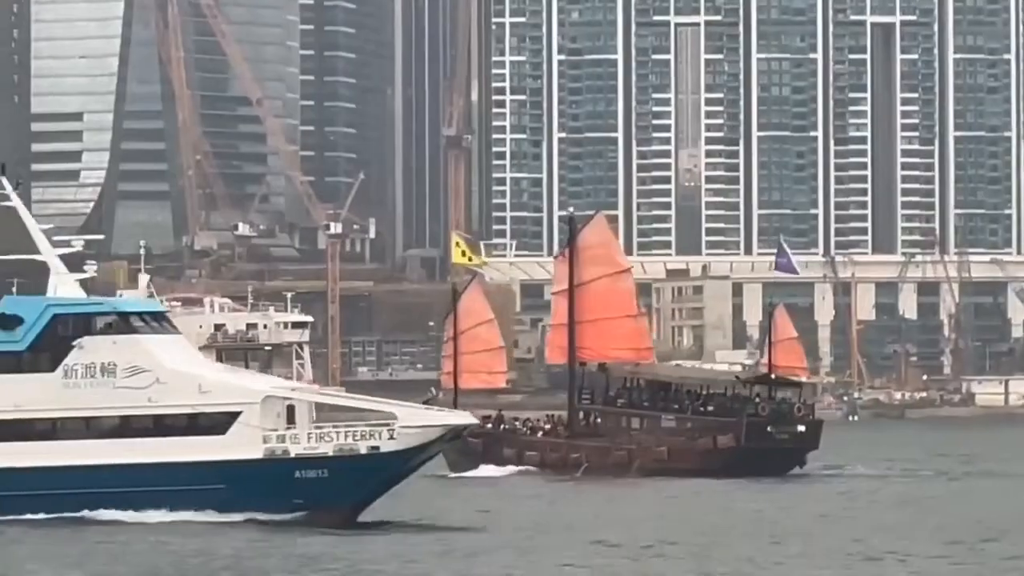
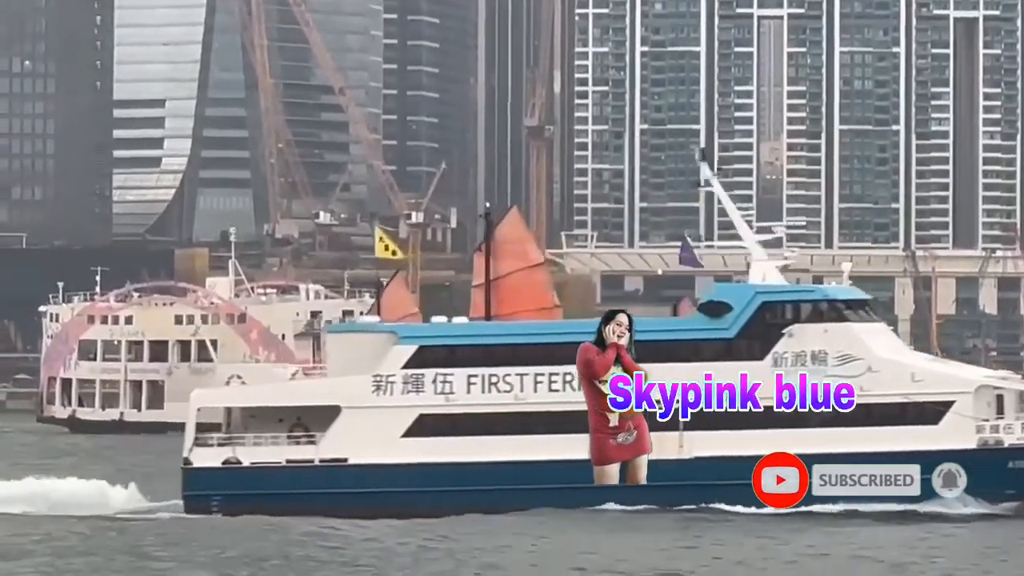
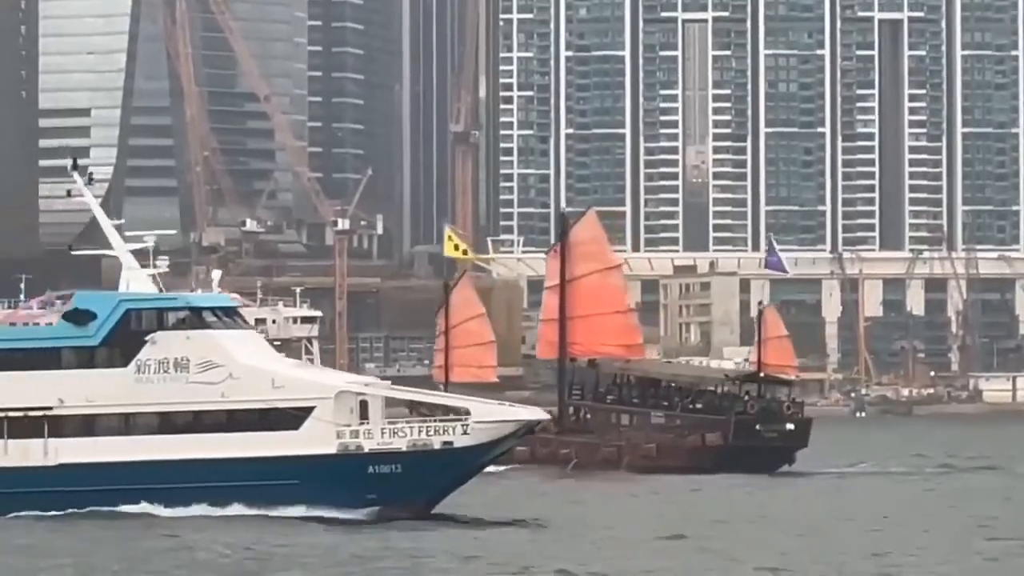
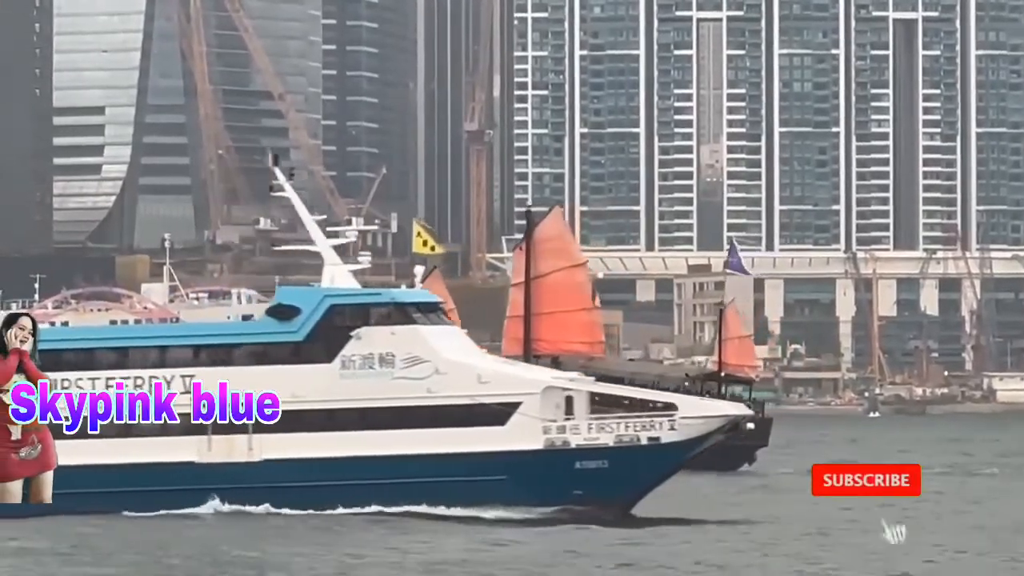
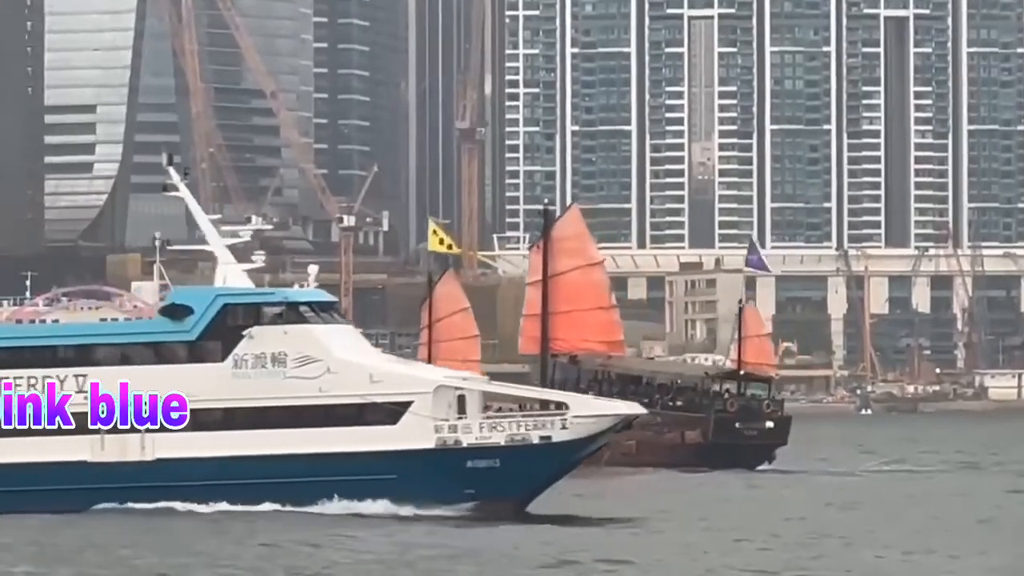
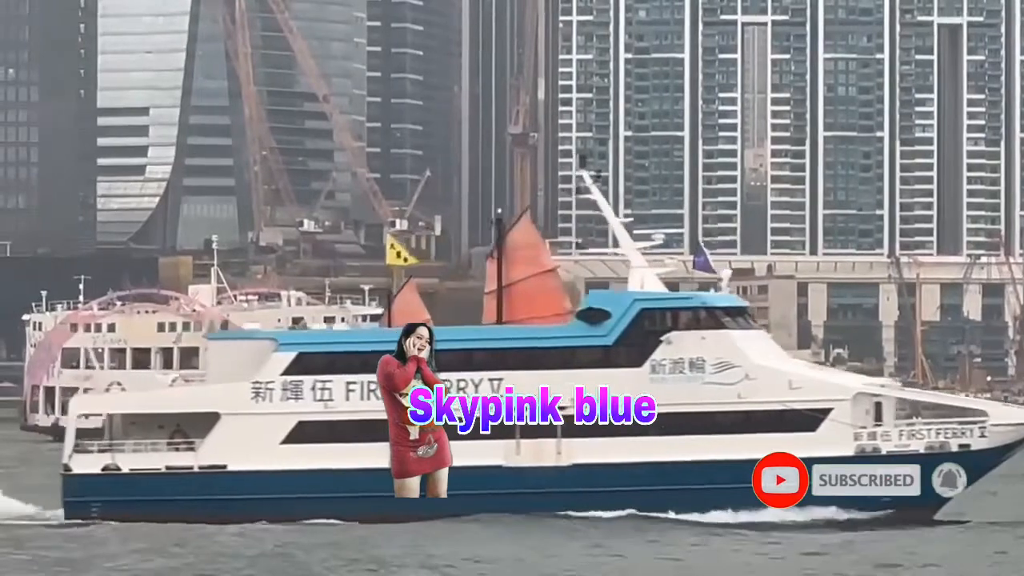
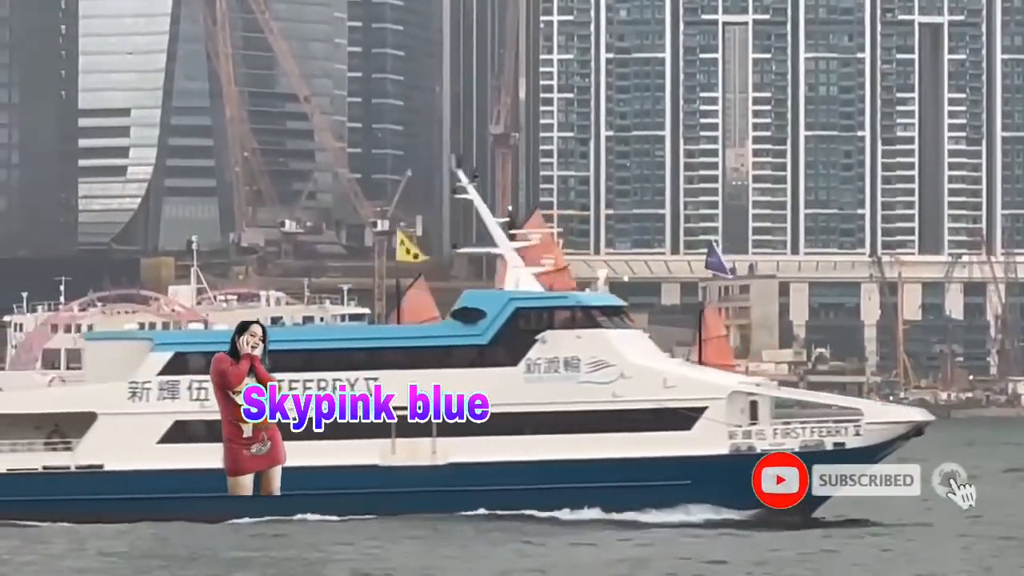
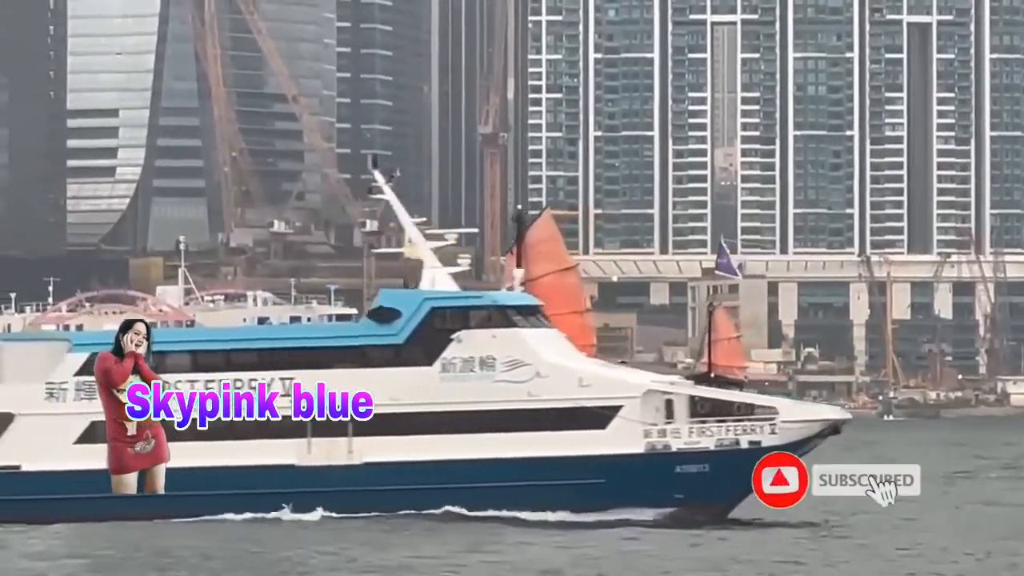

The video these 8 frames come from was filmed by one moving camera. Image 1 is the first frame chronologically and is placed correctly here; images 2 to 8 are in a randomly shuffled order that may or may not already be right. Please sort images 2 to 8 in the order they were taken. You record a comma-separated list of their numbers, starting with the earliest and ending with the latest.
3, 5, 4, 8, 7, 6, 2
